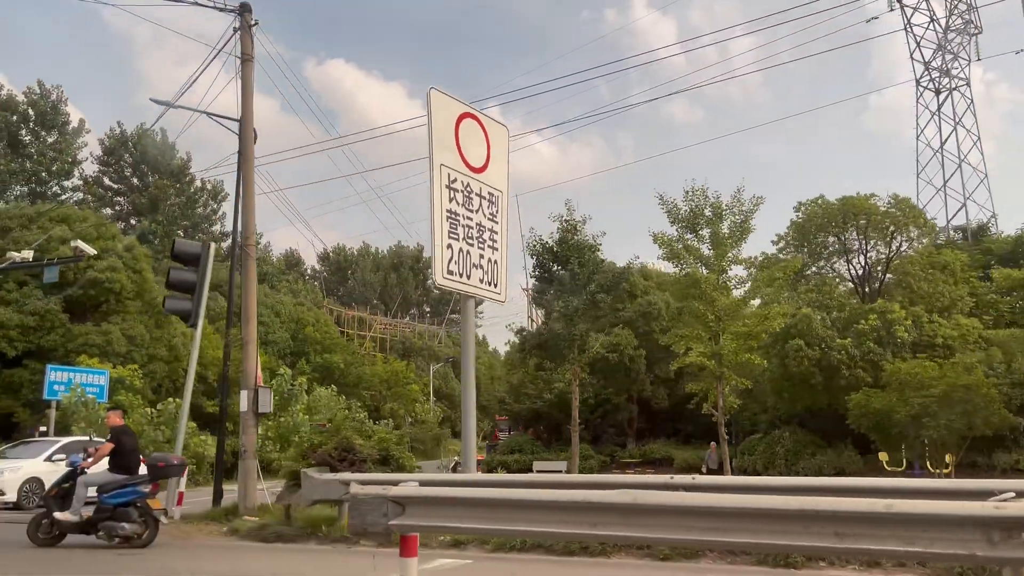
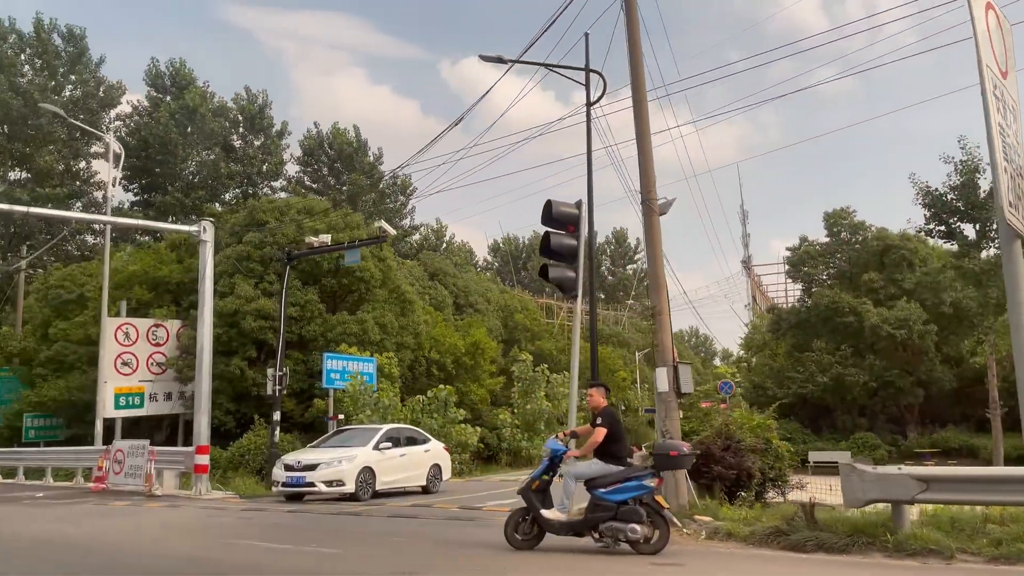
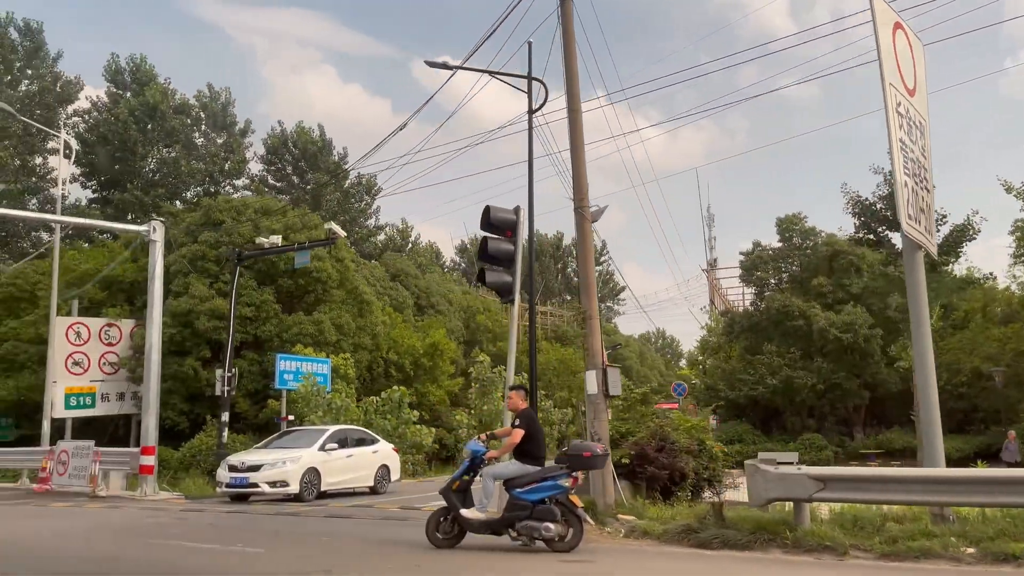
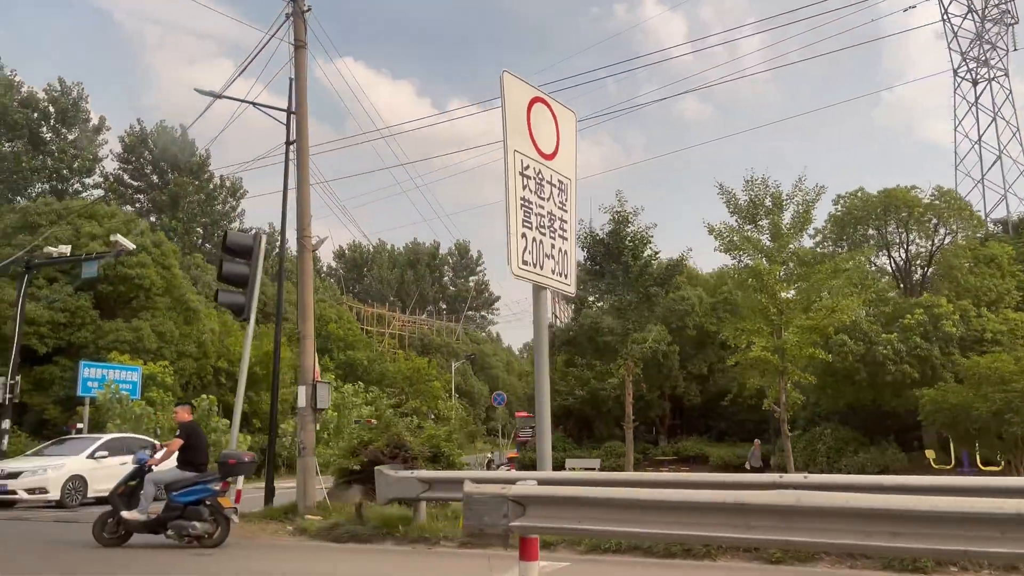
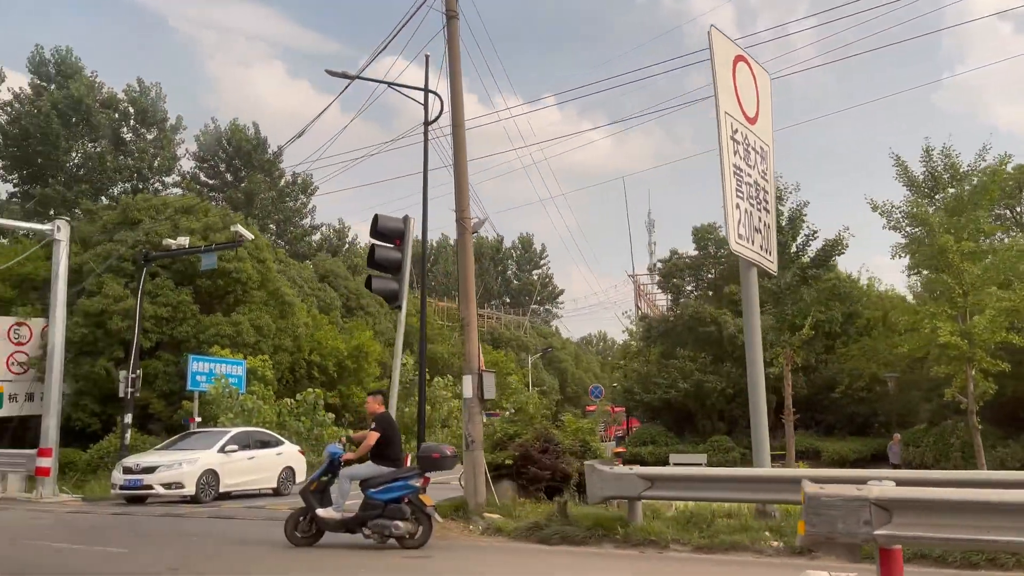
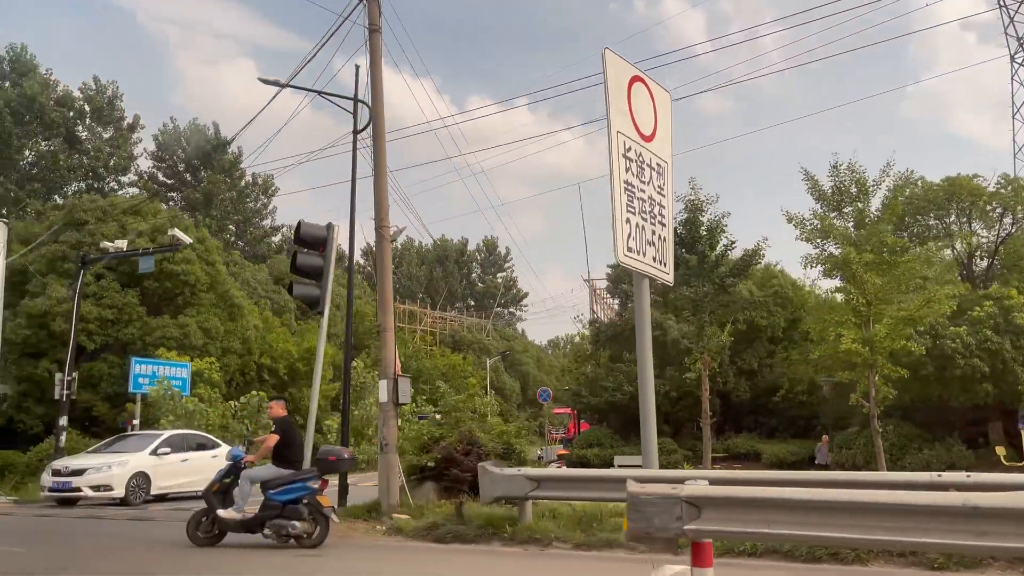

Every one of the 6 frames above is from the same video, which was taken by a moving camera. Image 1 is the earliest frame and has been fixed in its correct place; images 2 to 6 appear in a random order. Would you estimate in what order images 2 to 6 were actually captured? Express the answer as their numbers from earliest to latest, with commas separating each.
4, 6, 5, 3, 2
